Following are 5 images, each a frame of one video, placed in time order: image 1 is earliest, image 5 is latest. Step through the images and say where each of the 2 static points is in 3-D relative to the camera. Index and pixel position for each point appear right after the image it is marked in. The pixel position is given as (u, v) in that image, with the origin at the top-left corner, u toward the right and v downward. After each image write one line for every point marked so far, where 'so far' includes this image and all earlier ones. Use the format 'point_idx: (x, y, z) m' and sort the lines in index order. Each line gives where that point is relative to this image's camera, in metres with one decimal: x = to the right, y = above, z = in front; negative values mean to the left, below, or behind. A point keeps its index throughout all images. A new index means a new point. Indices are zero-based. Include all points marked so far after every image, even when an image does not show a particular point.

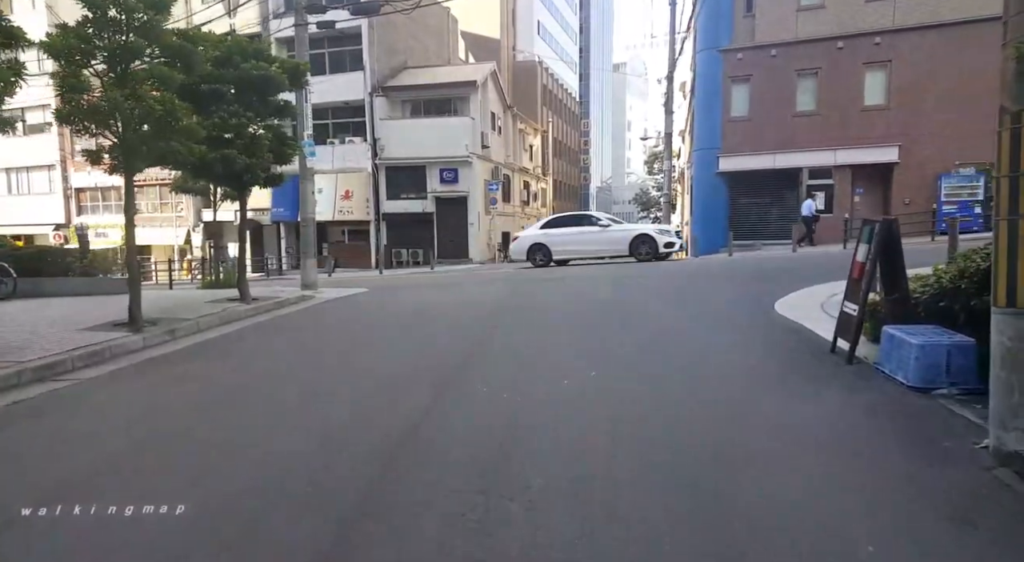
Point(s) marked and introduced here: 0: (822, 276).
0: (+6.1, +0.2, +13.8) m
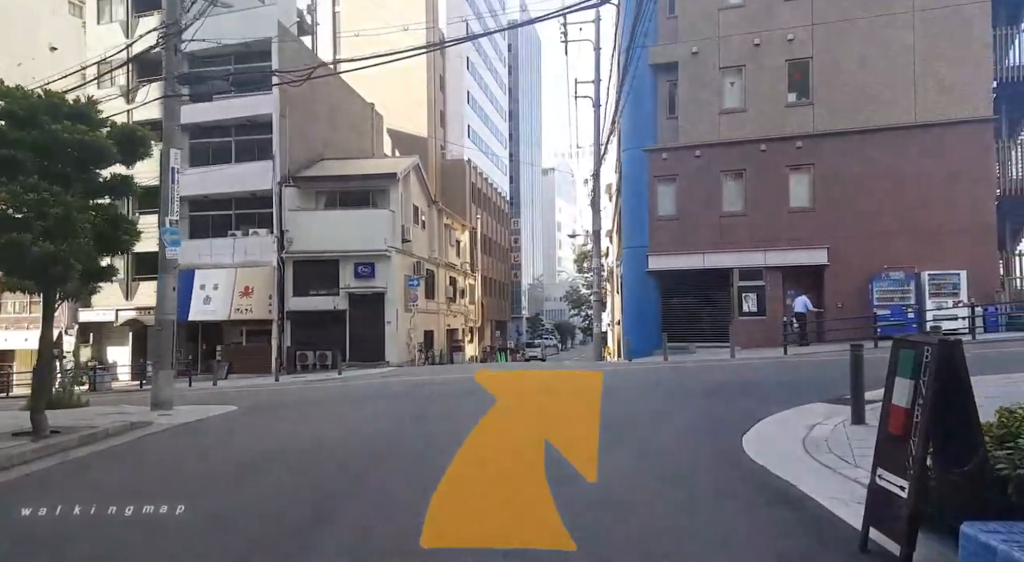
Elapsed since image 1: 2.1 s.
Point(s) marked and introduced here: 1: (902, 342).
0: (+4.5, -1.8, +11.7) m
1: (+2.4, -0.4, +4.3) m
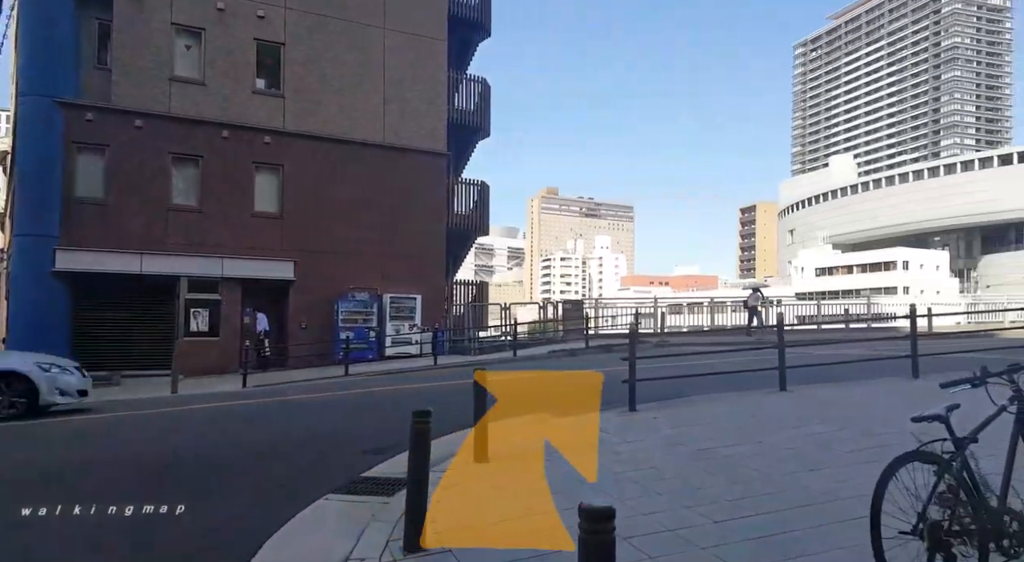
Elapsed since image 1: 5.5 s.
0: (-2.8, -2.0, +7.6) m
1: (+0.9, -0.4, +0.9) m
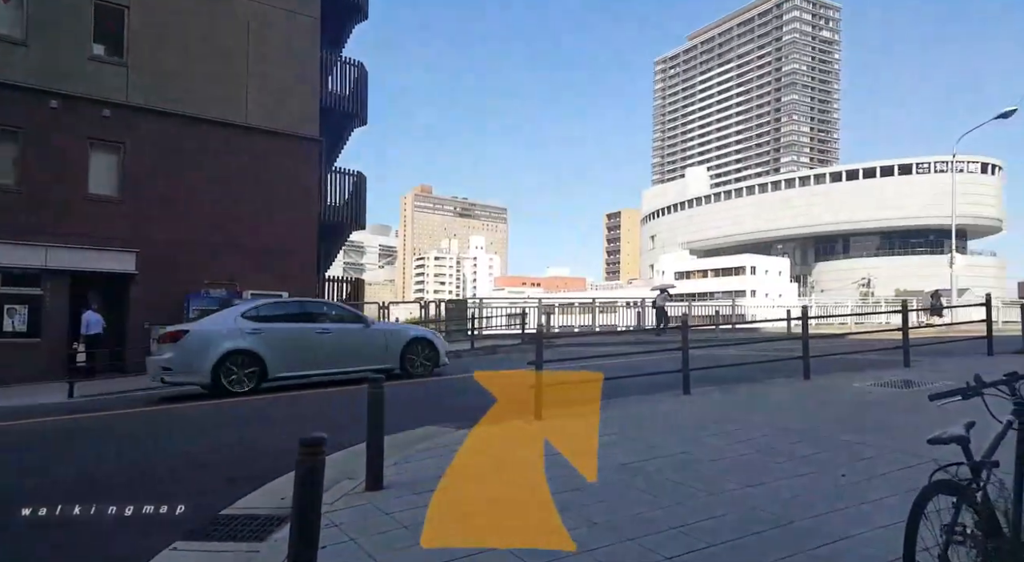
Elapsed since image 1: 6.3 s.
0: (-3.7, -1.8, +6.0) m
1: (+1.2, -0.4, 0.0) m
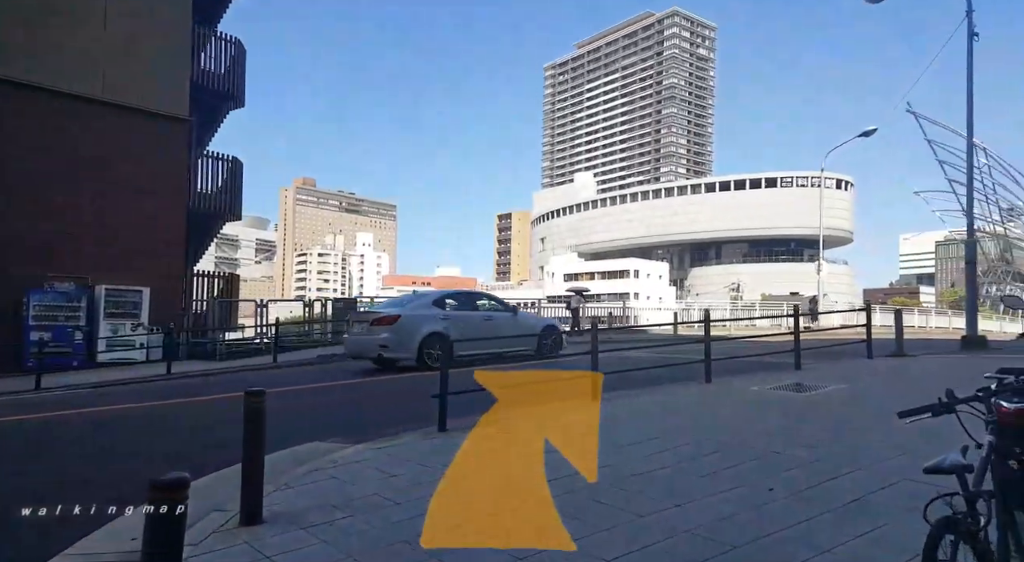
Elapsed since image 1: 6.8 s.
0: (-4.4, -1.8, +4.6) m
1: (+1.4, -0.4, -0.5) m
